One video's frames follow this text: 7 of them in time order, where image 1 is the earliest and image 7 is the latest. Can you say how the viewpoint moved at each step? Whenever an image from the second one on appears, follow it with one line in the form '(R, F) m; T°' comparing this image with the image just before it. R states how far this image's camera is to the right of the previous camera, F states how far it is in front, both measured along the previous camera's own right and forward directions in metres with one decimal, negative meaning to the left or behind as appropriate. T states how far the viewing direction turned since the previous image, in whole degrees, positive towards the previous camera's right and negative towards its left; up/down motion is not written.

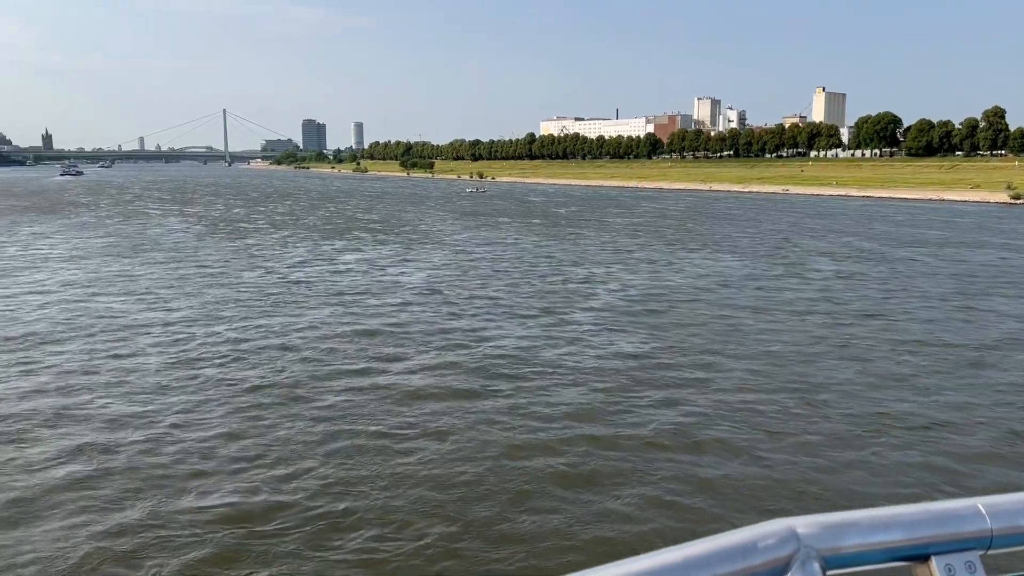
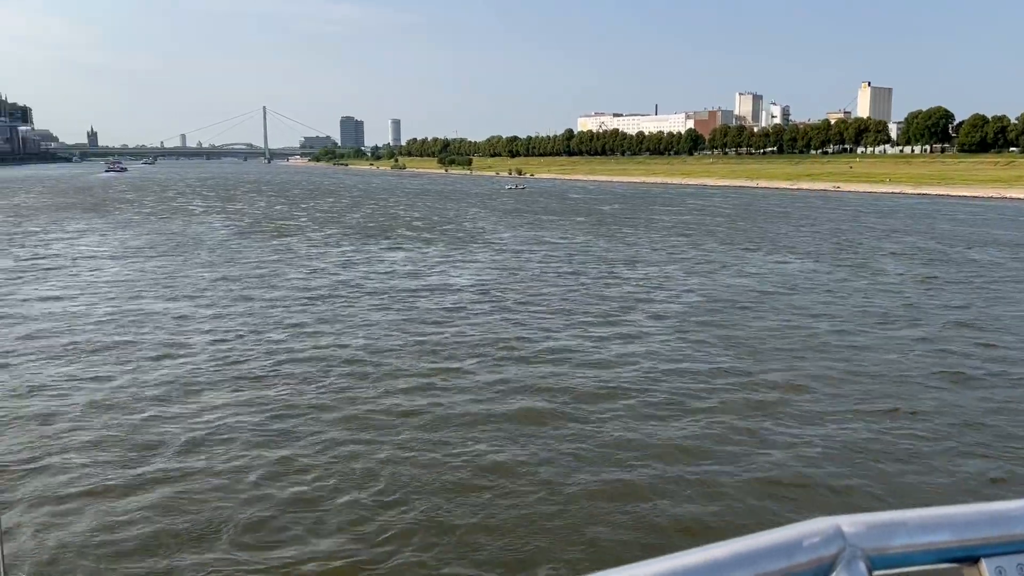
(-0.3, +0.6) m; -2°
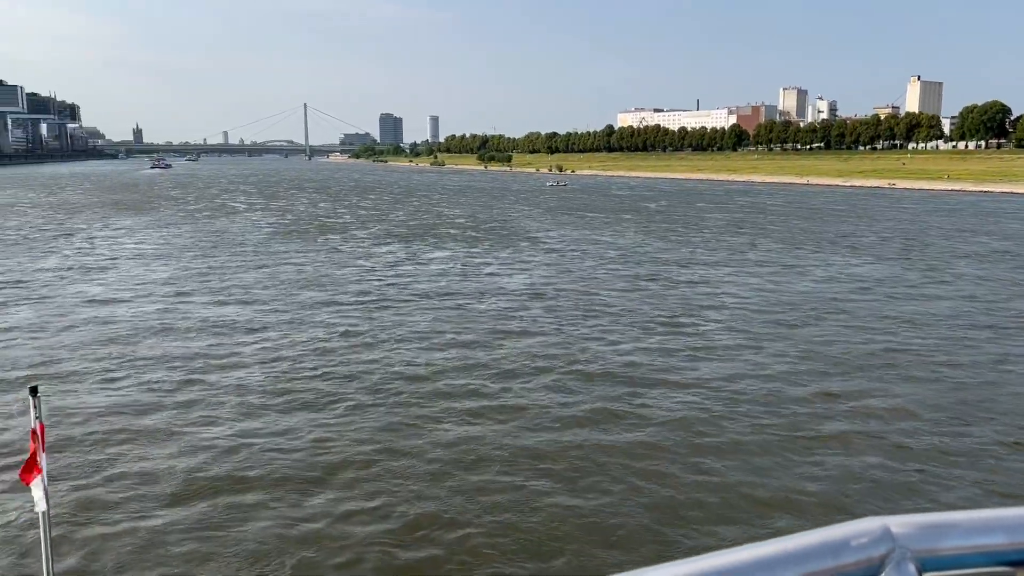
(-0.3, +0.6) m; -3°
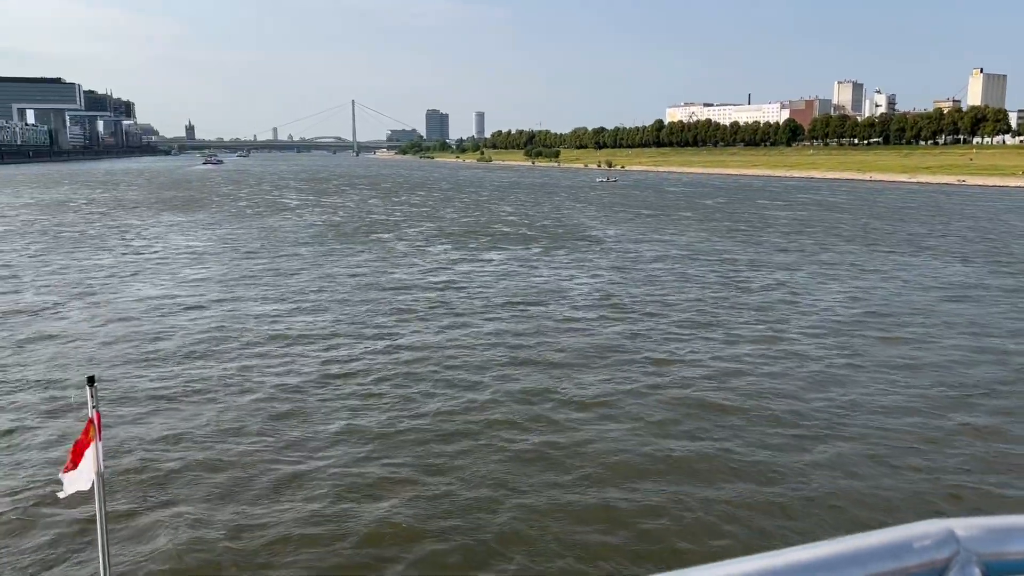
(-0.3, +0.7) m; -3°
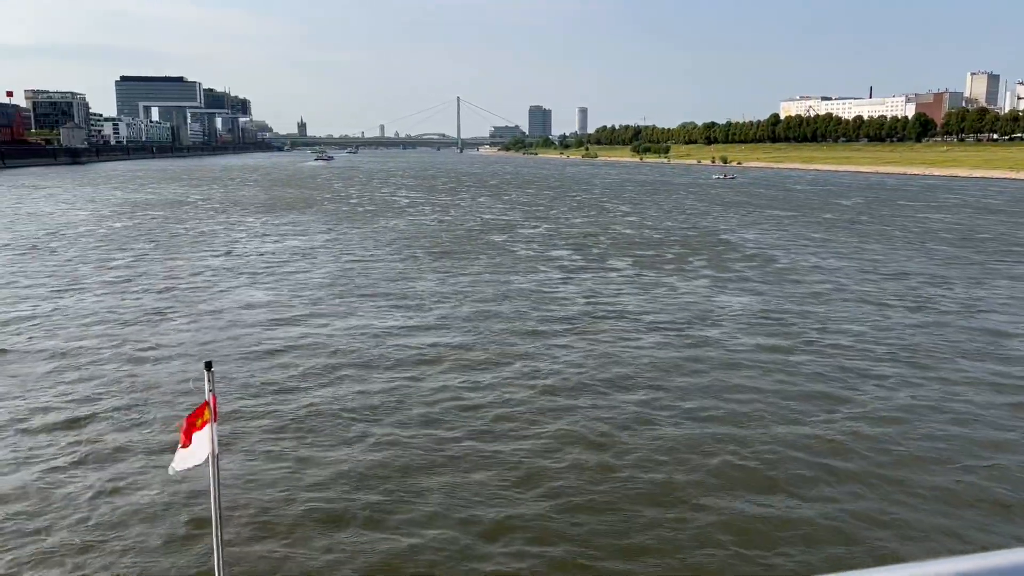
(-0.6, +1.6) m; -7°
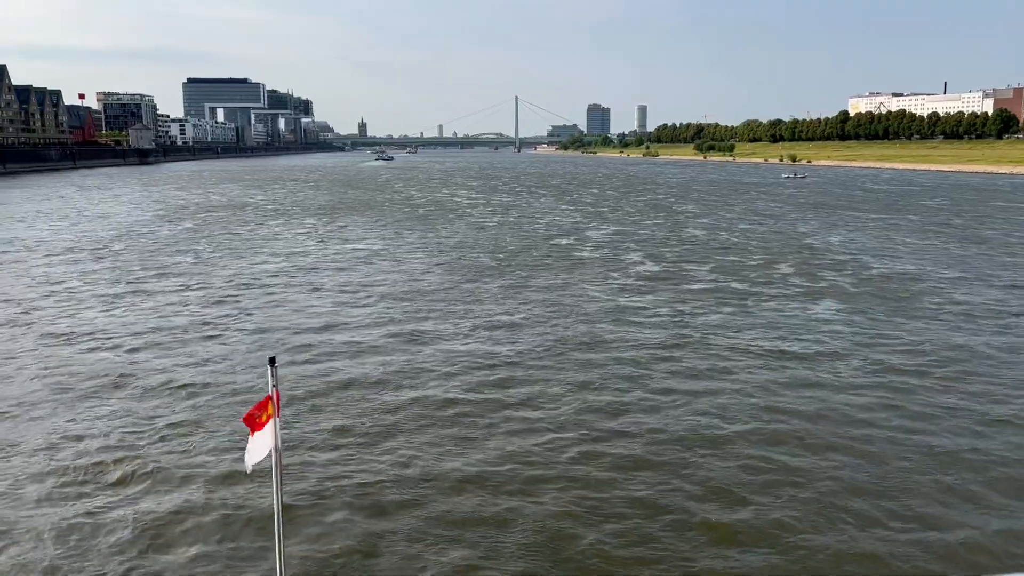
(-0.2, +0.9) m; -4°
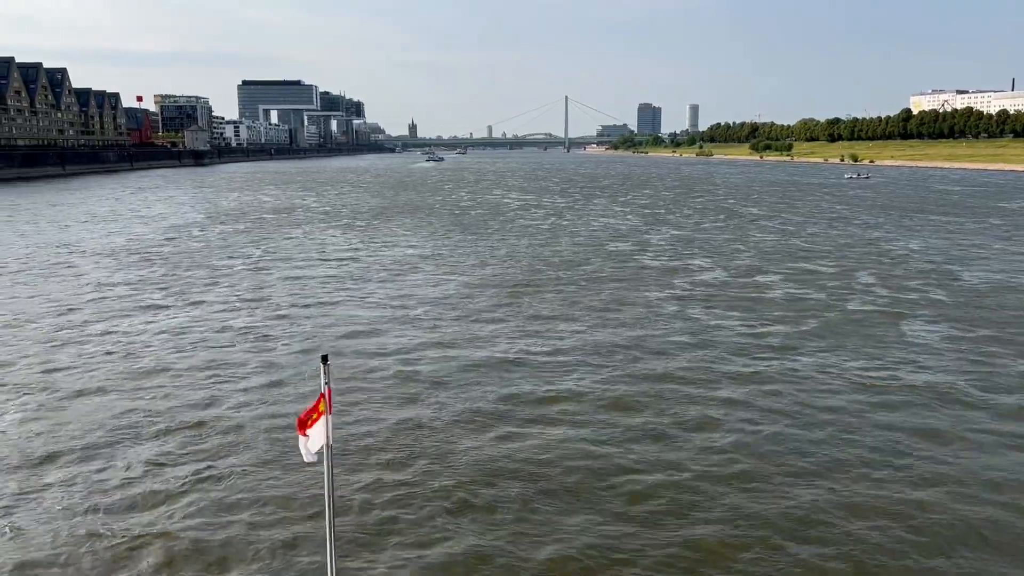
(-0.2, +0.8) m; -3°
